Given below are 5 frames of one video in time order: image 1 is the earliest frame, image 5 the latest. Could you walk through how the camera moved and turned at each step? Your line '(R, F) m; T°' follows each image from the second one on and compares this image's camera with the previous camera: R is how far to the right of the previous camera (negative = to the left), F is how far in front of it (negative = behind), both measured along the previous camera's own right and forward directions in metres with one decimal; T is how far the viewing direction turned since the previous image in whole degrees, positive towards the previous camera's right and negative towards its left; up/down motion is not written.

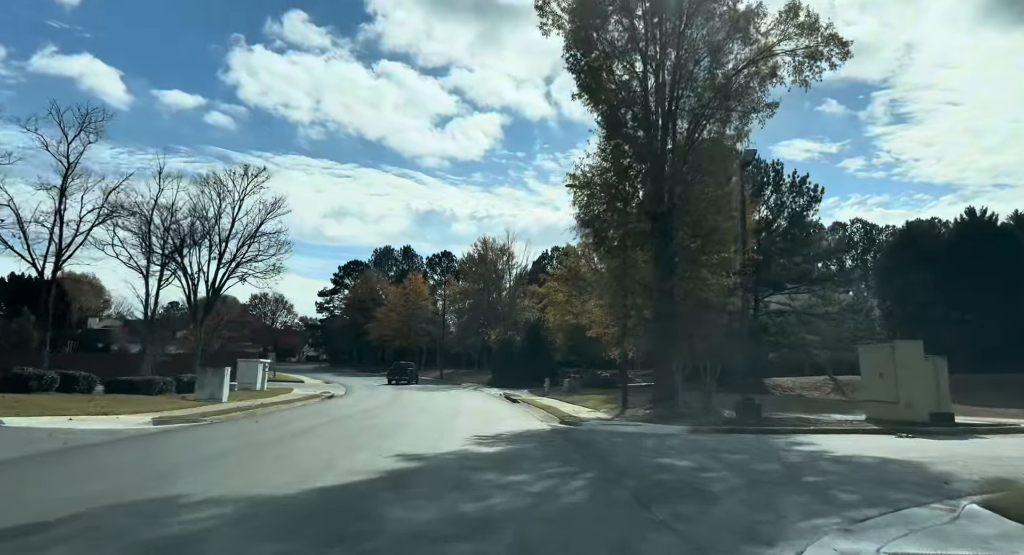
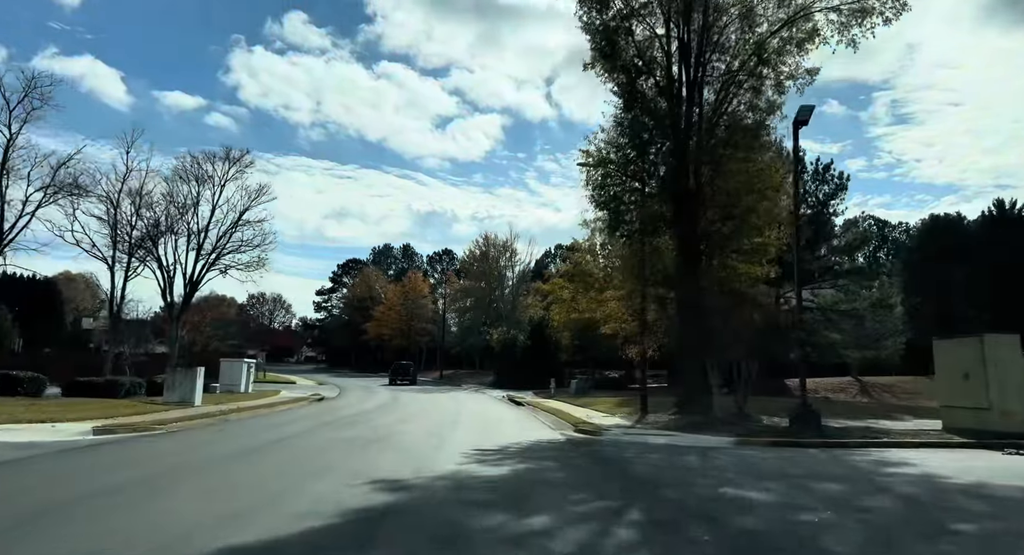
(-0.2, +2.8) m; 0°
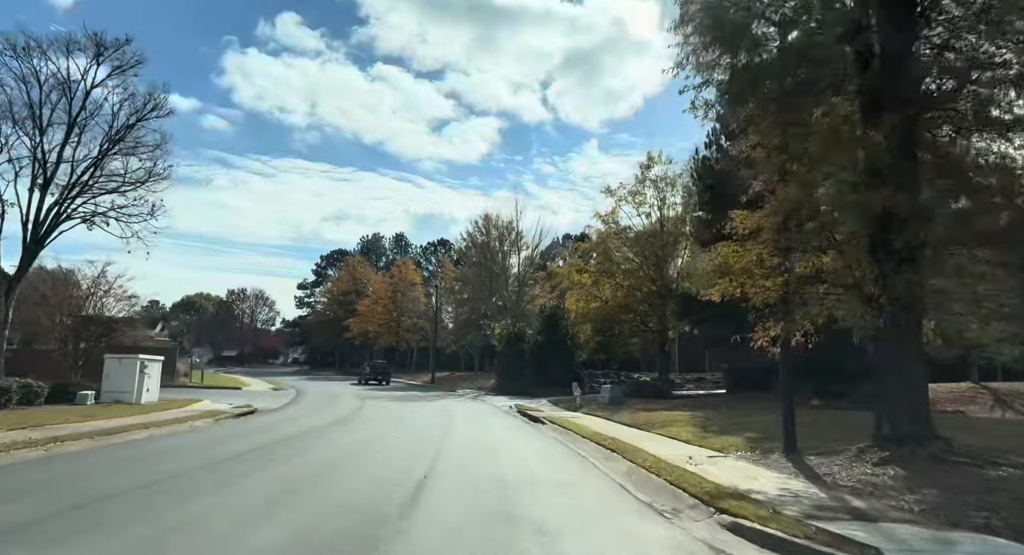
(-0.5, +11.2) m; 0°
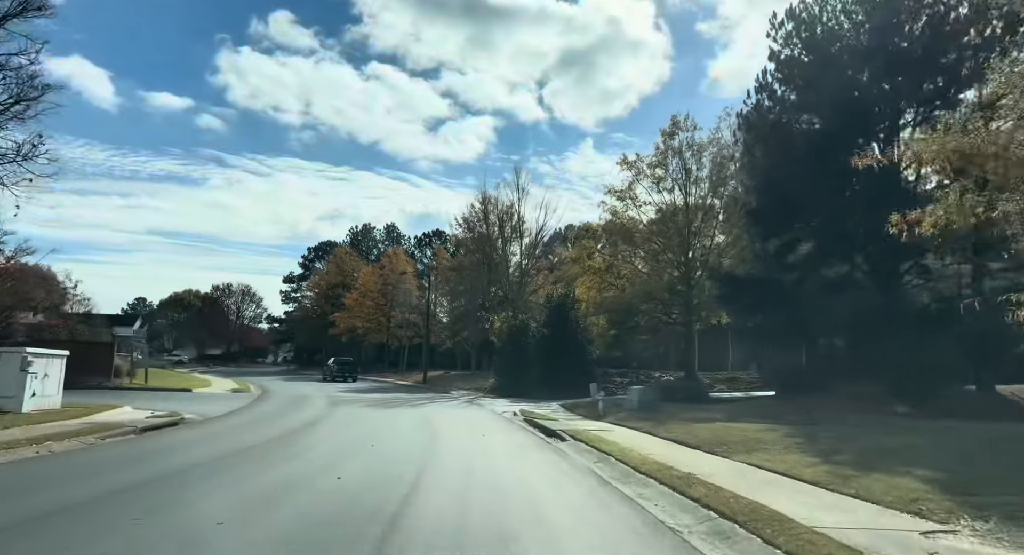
(-0.3, +6.3) m; 0°
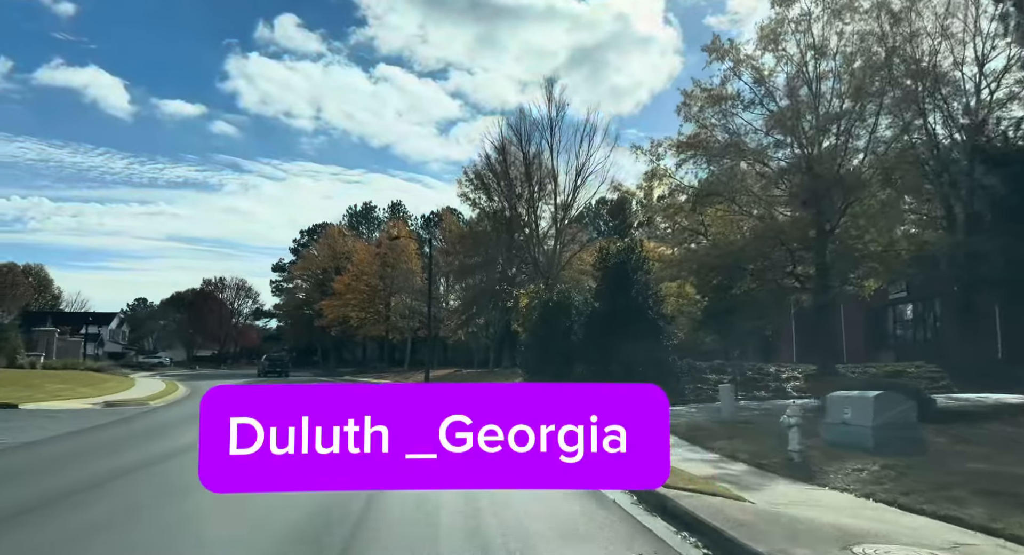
(-0.8, +13.8) m; -1°
